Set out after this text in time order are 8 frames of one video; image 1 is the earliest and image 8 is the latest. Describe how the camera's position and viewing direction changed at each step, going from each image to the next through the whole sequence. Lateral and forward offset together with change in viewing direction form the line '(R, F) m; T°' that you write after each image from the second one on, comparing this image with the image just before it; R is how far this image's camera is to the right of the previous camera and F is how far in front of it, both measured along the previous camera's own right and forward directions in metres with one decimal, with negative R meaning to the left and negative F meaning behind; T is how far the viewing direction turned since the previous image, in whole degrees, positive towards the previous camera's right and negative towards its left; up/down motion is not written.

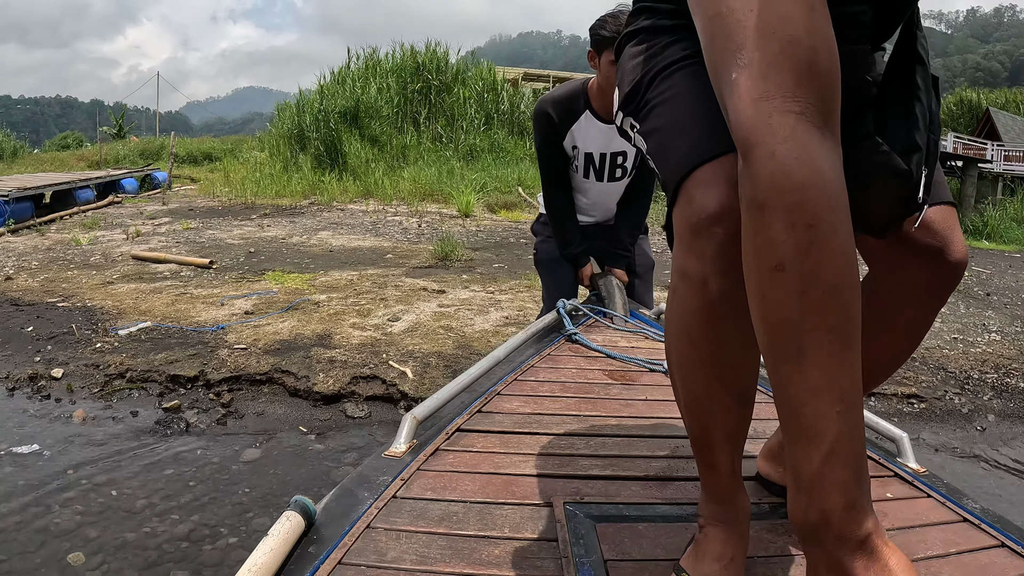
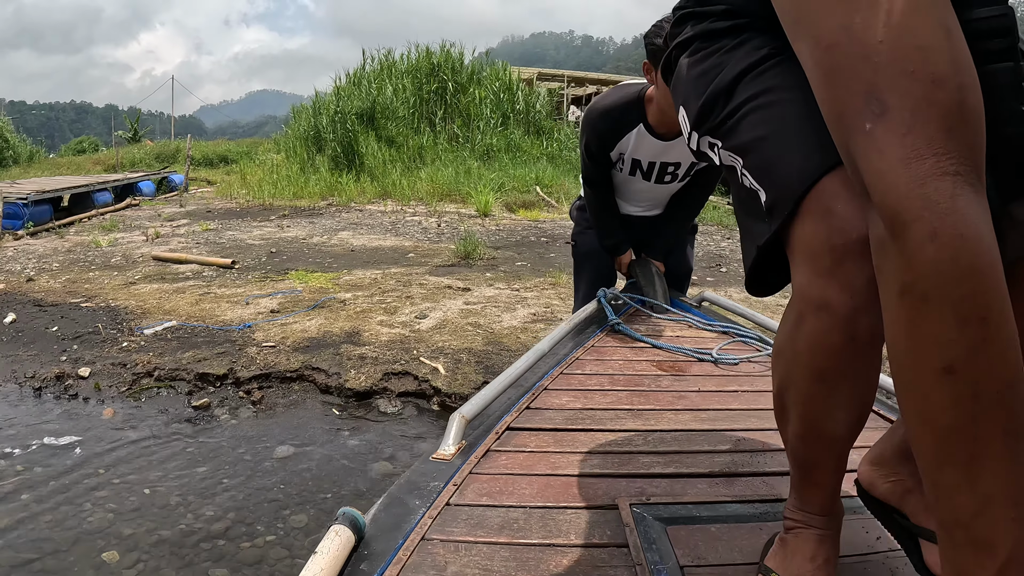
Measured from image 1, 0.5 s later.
(-0.1, +0.1) m; -1°
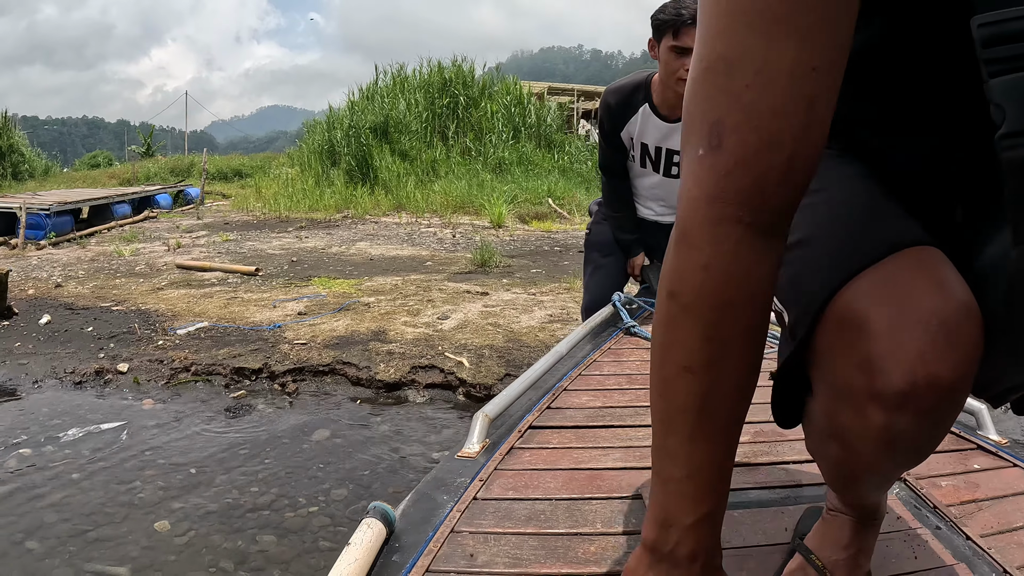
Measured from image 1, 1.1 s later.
(-0.1, -0.1) m; -1°
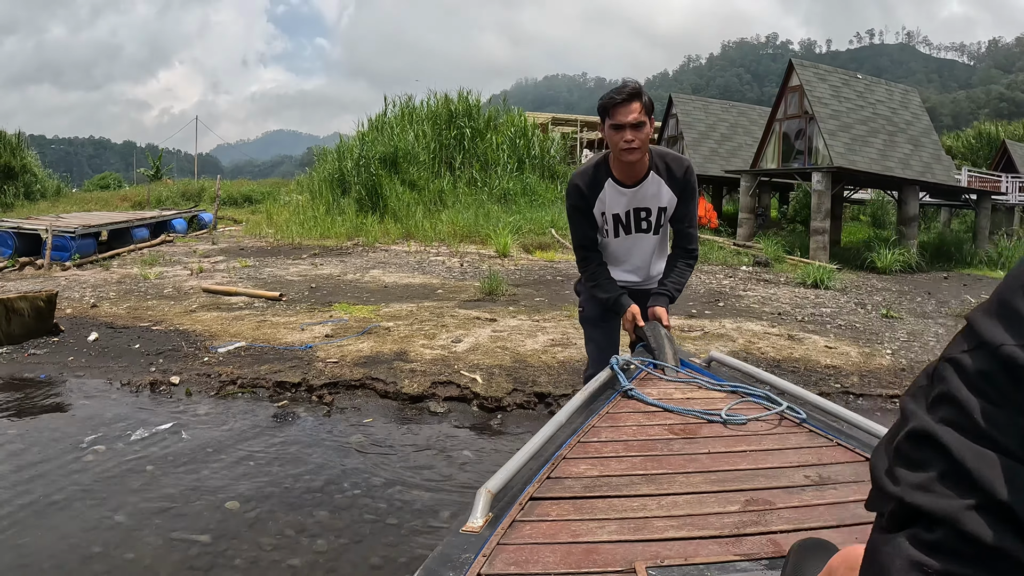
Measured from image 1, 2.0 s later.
(0.0, -0.5) m; 0°
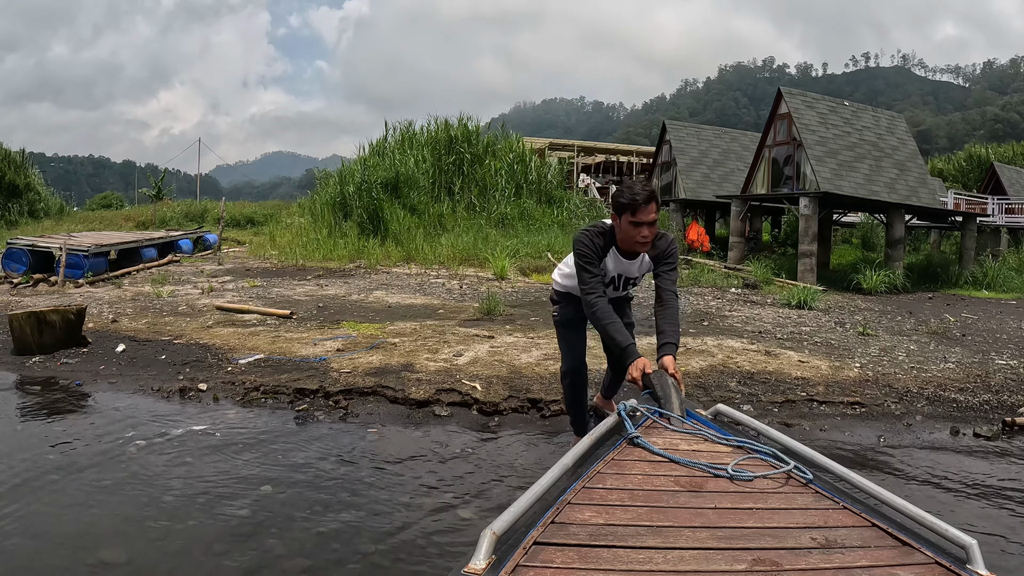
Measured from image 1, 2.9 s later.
(0.0, -0.4) m; 0°
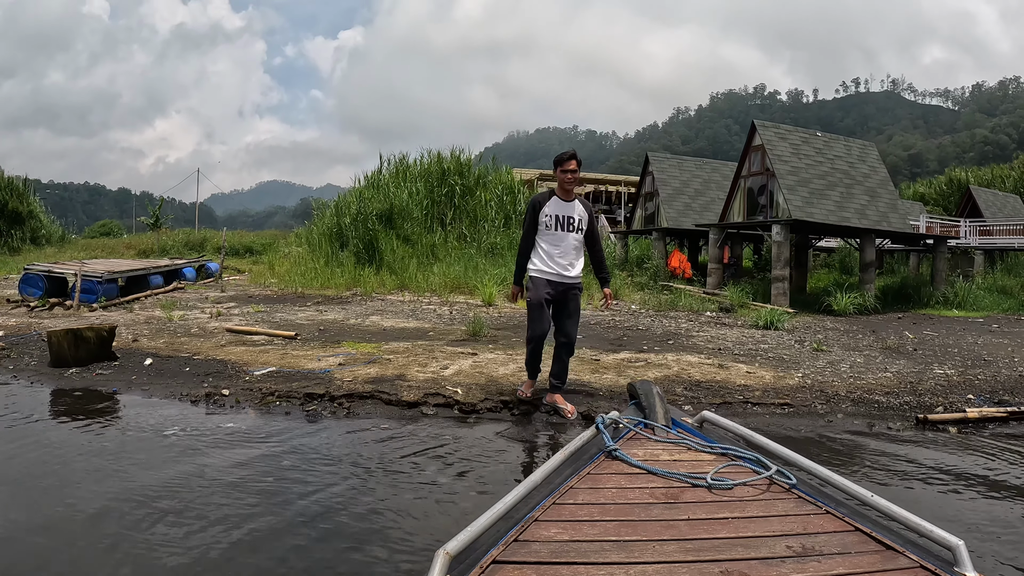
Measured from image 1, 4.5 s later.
(+0.2, -0.8) m; +1°
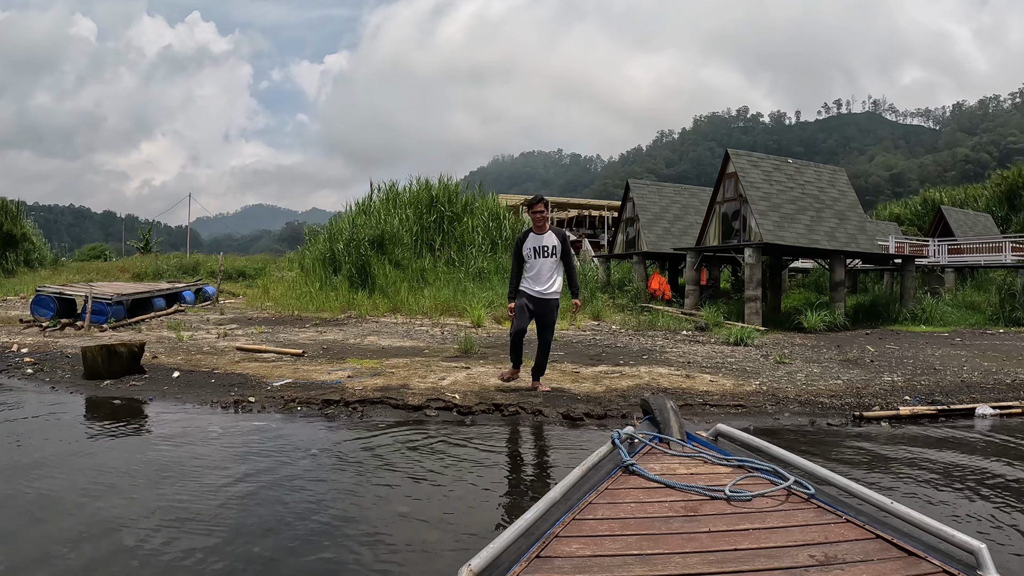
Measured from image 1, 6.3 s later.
(0.0, -0.8) m; +1°
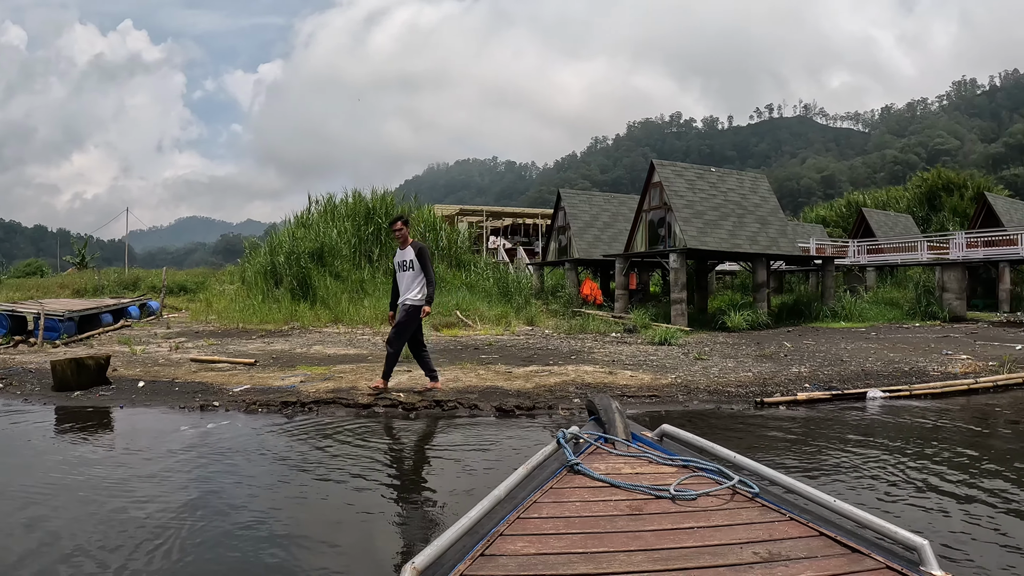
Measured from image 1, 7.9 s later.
(+0.2, -0.9) m; +4°
